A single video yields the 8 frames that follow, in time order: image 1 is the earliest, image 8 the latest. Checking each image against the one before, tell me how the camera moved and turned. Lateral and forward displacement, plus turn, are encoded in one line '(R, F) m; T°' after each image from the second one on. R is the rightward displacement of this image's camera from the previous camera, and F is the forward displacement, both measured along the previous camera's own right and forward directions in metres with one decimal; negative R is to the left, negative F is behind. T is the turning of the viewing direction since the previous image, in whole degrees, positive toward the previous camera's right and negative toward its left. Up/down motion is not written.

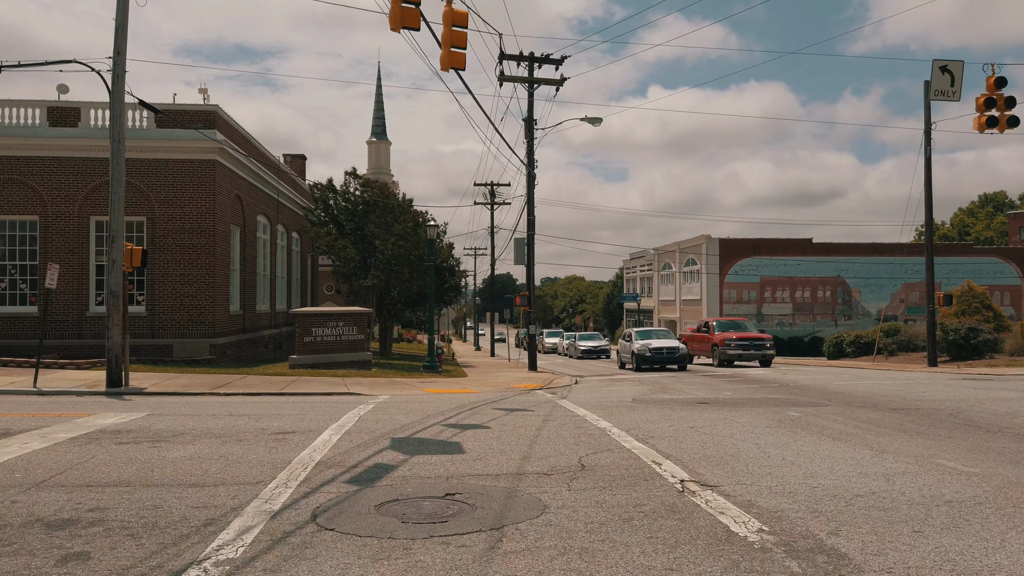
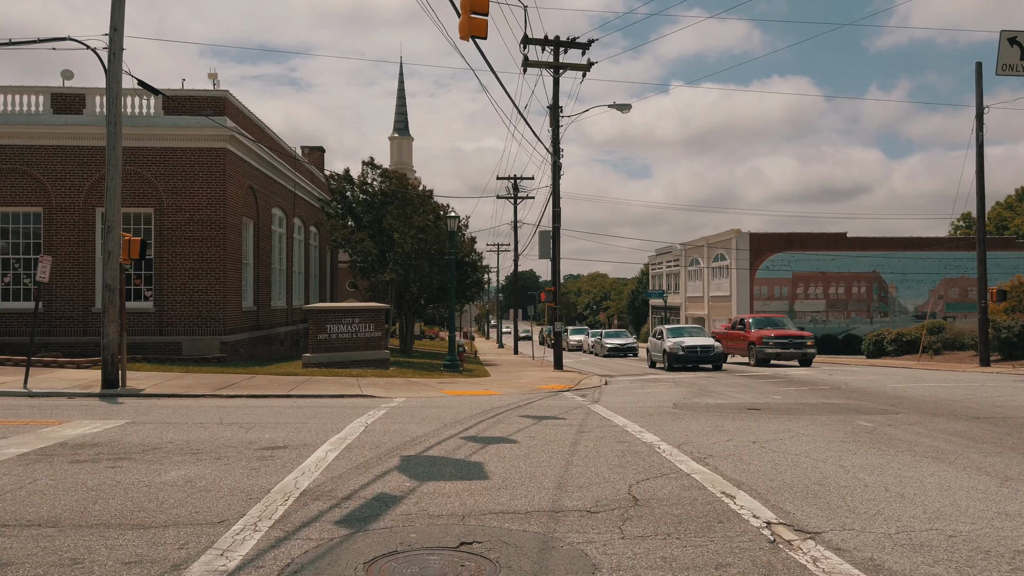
(-0.1, +1.4) m; -2°
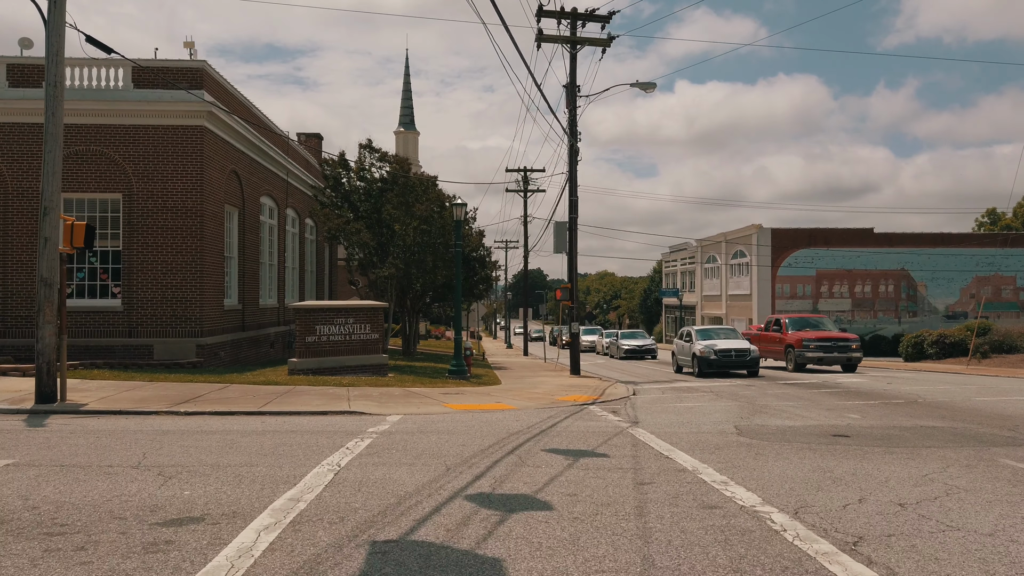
(-0.2, +2.6) m; -1°
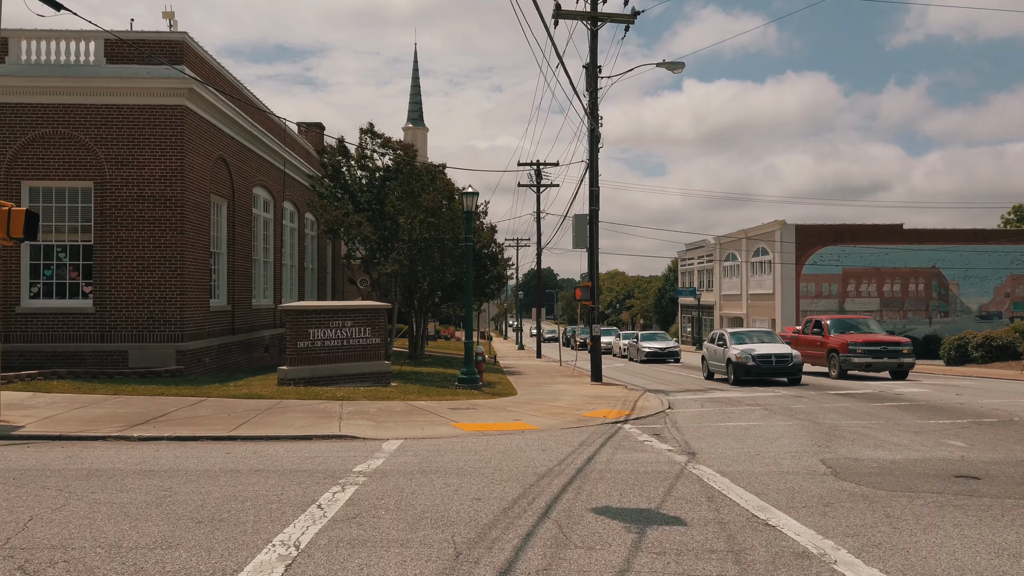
(-0.2, +2.2) m; -1°
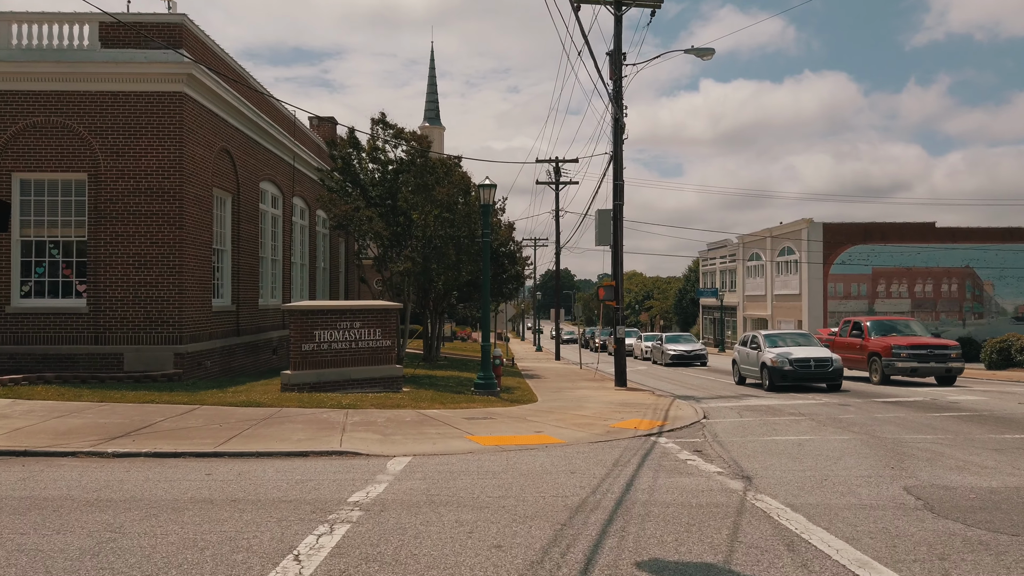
(-0.1, +1.2) m; -1°
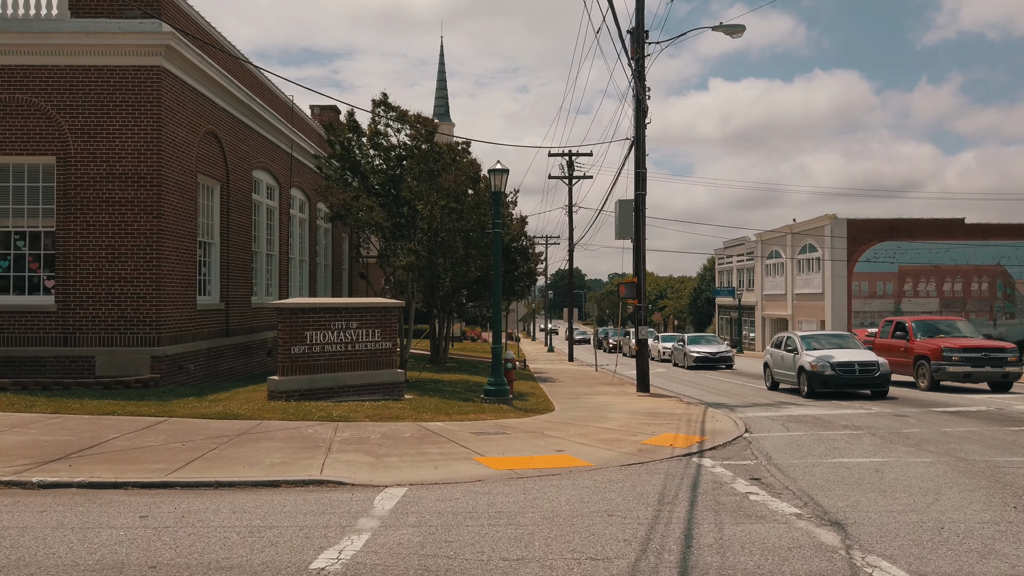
(-0.1, +1.7) m; -1°
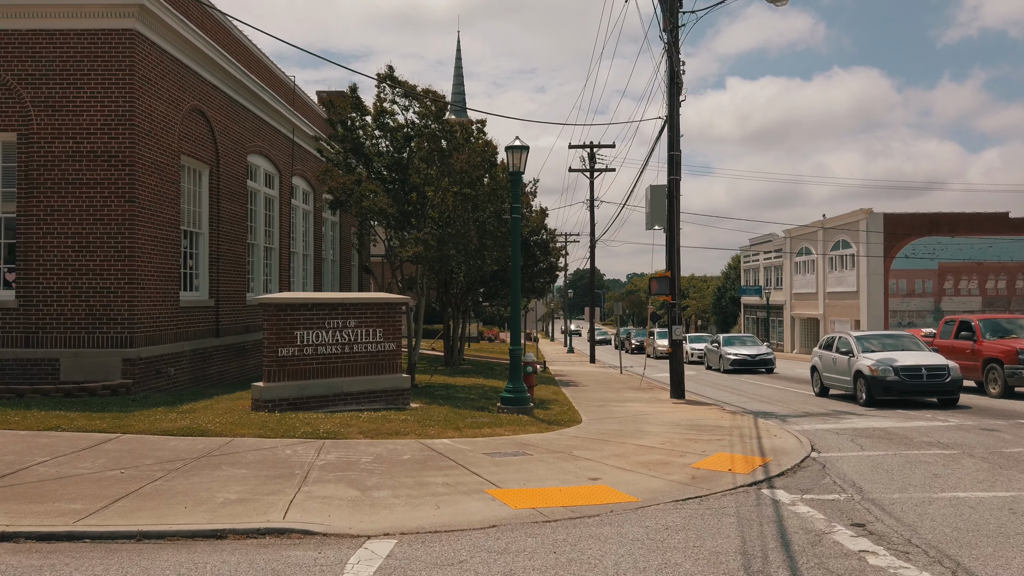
(-0.1, +1.9) m; -1°
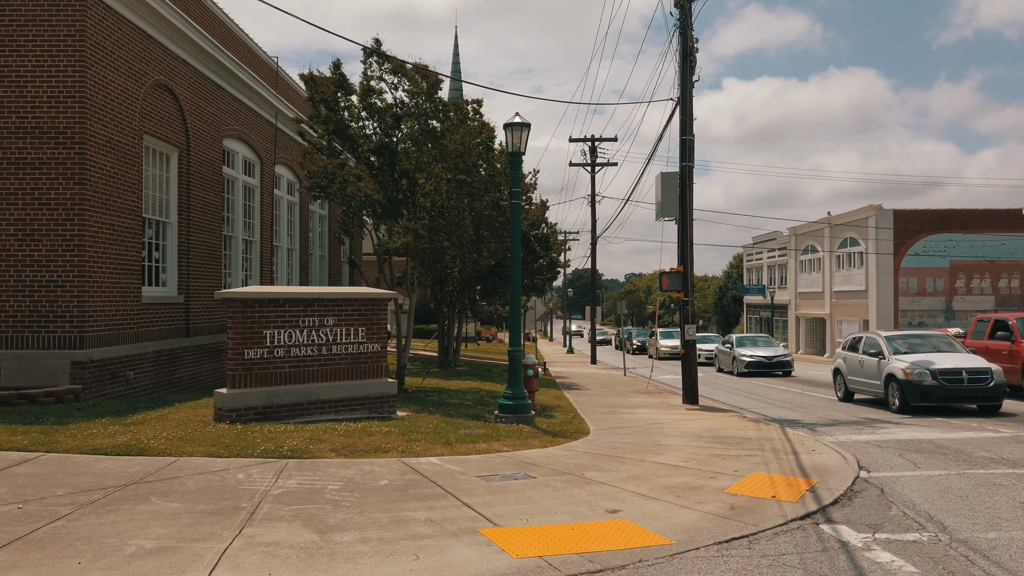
(0.0, +1.5) m; 0°
